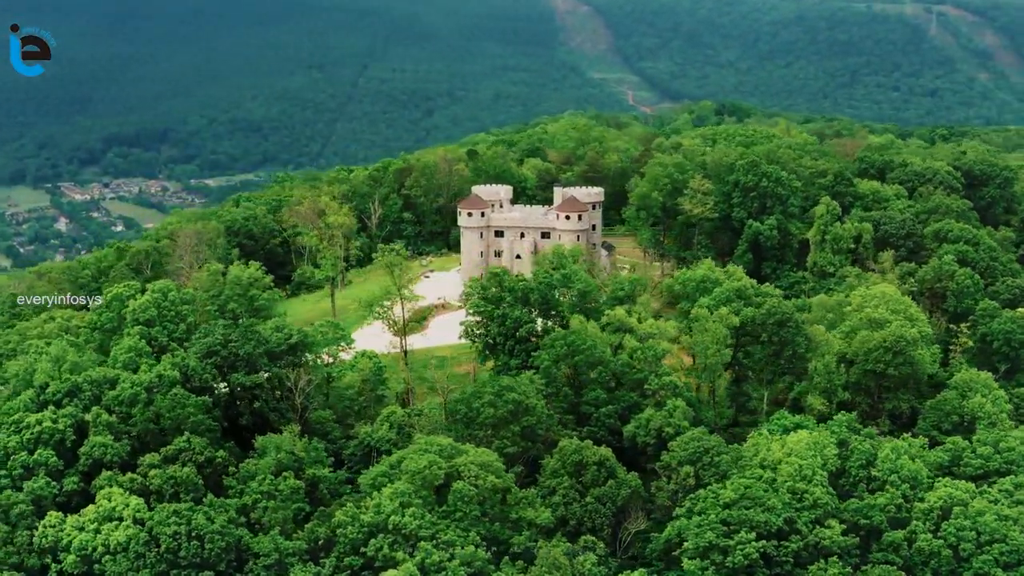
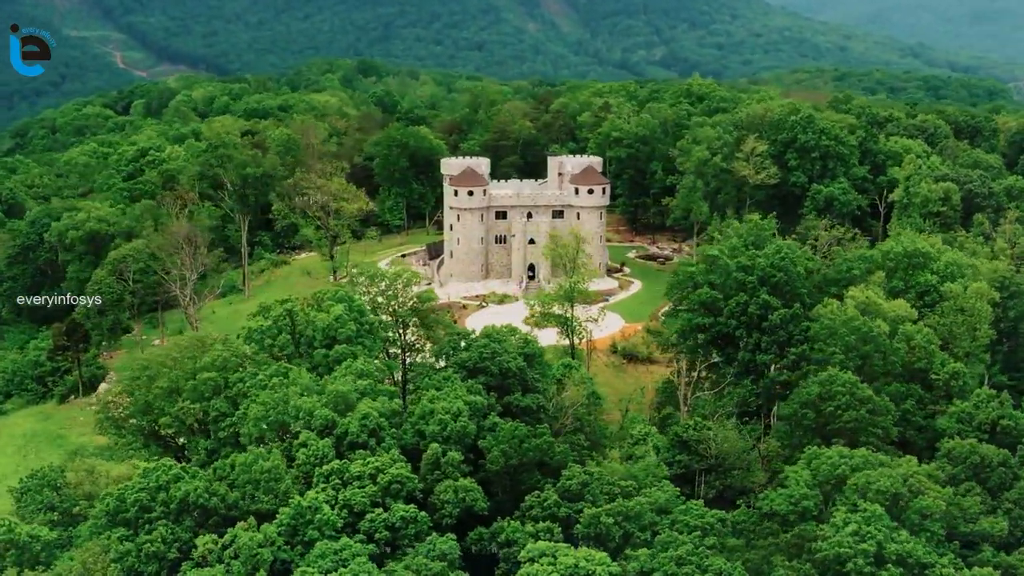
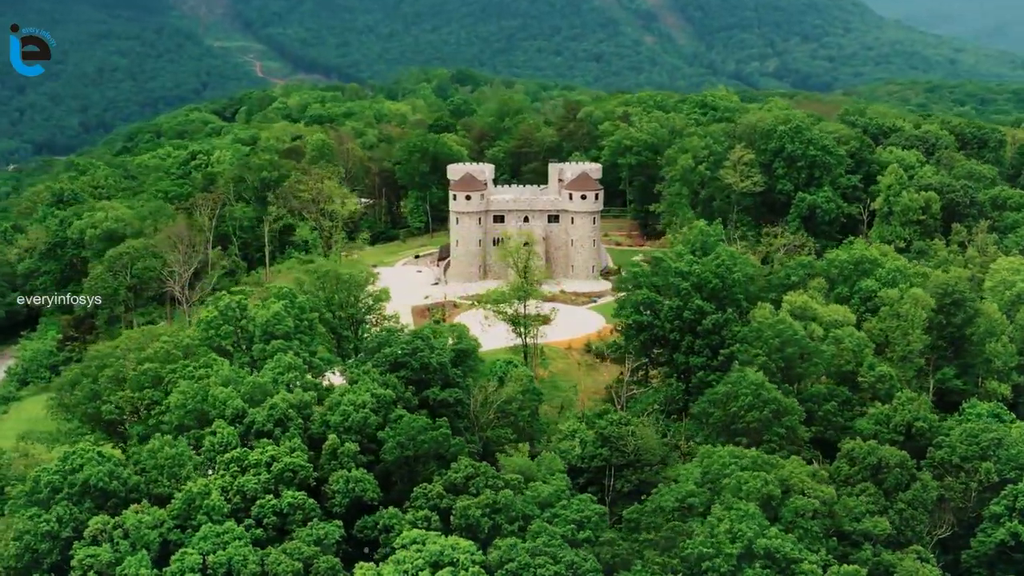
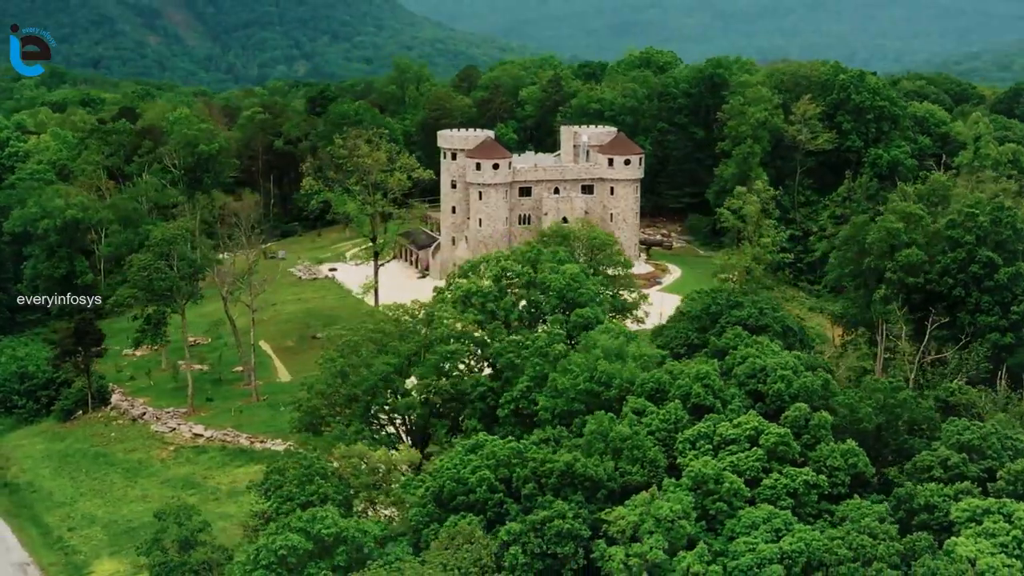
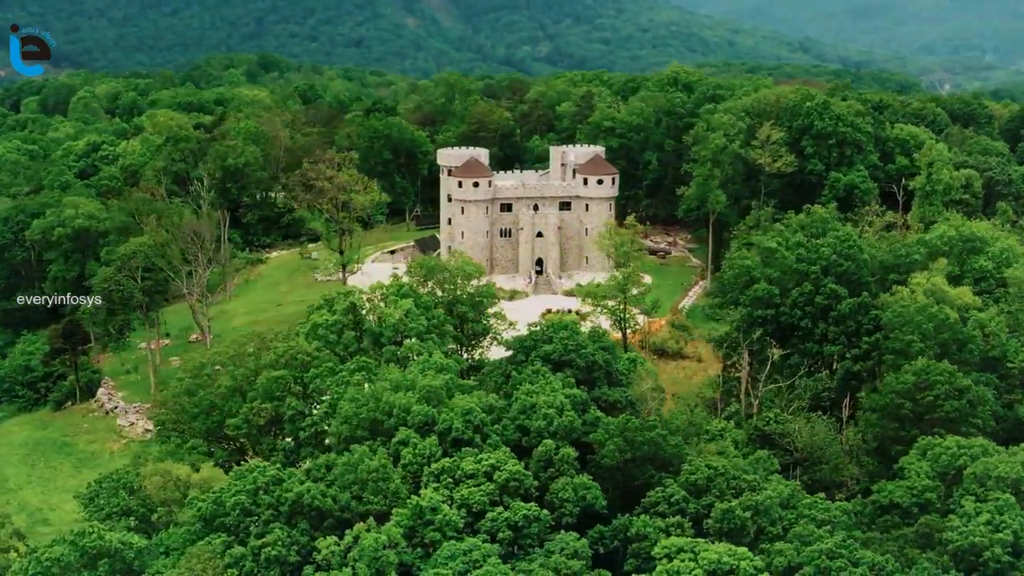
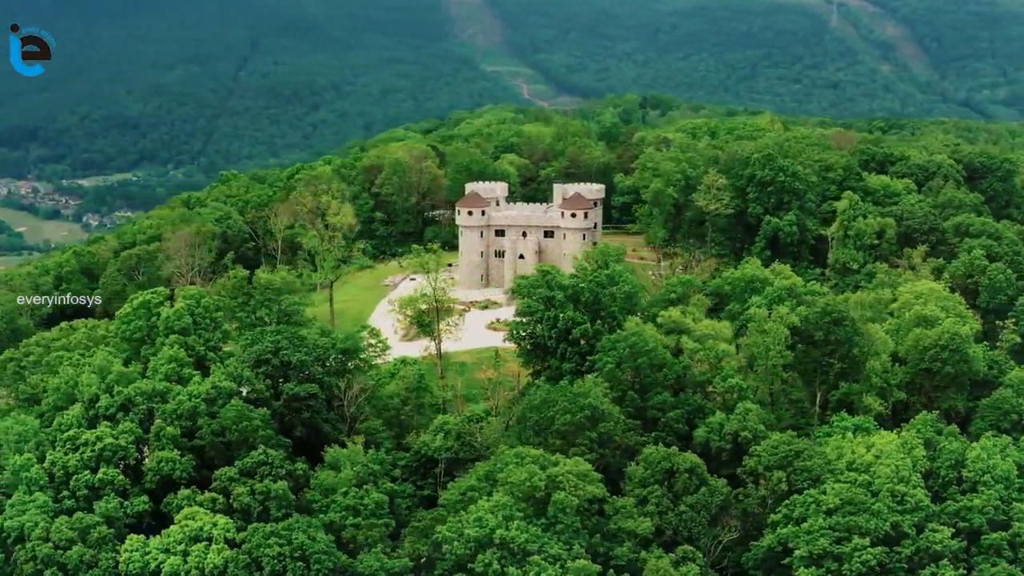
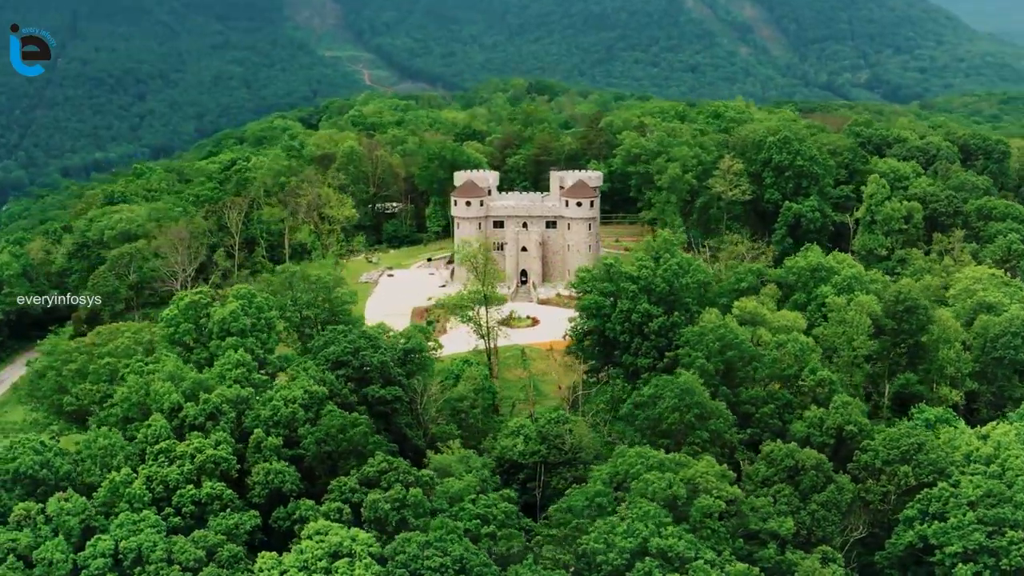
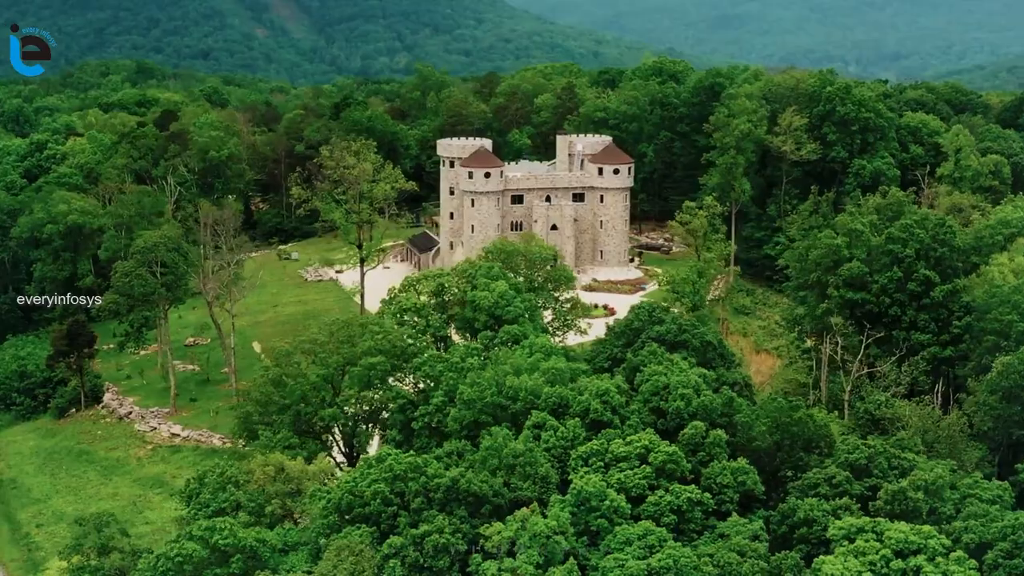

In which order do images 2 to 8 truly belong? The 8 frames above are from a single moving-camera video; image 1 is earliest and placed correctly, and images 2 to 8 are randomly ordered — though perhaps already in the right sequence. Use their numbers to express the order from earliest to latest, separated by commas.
6, 7, 3, 2, 5, 8, 4
